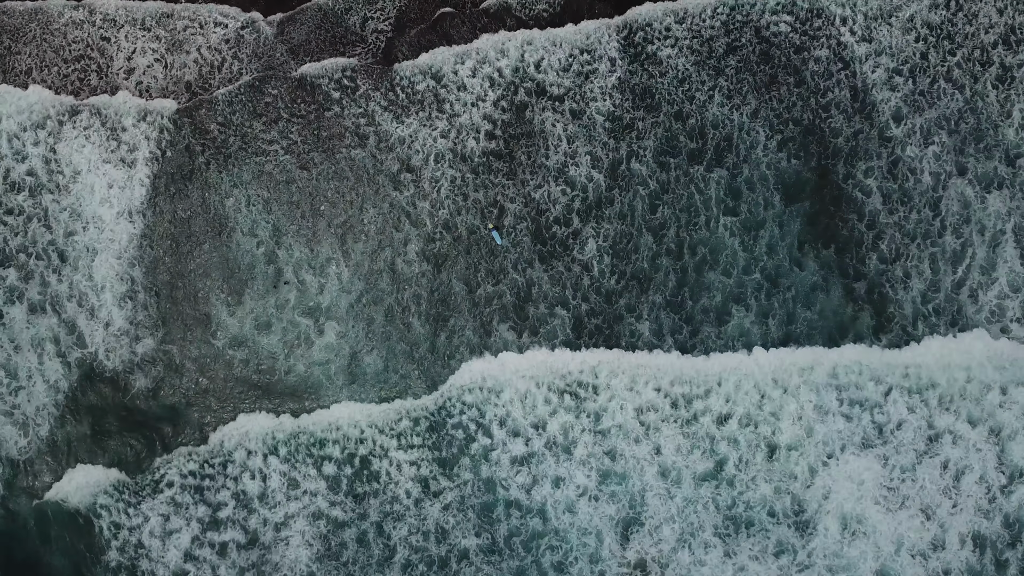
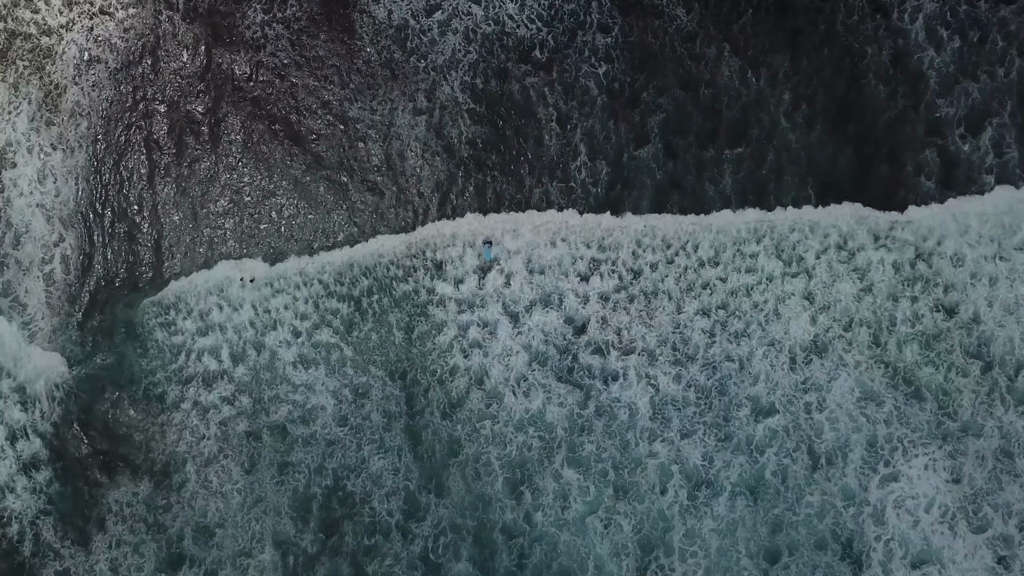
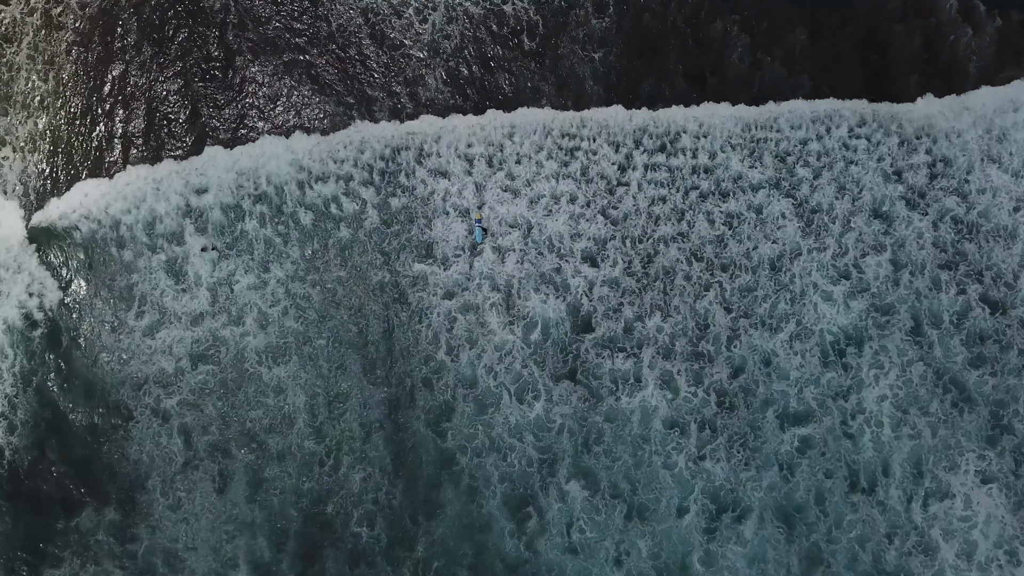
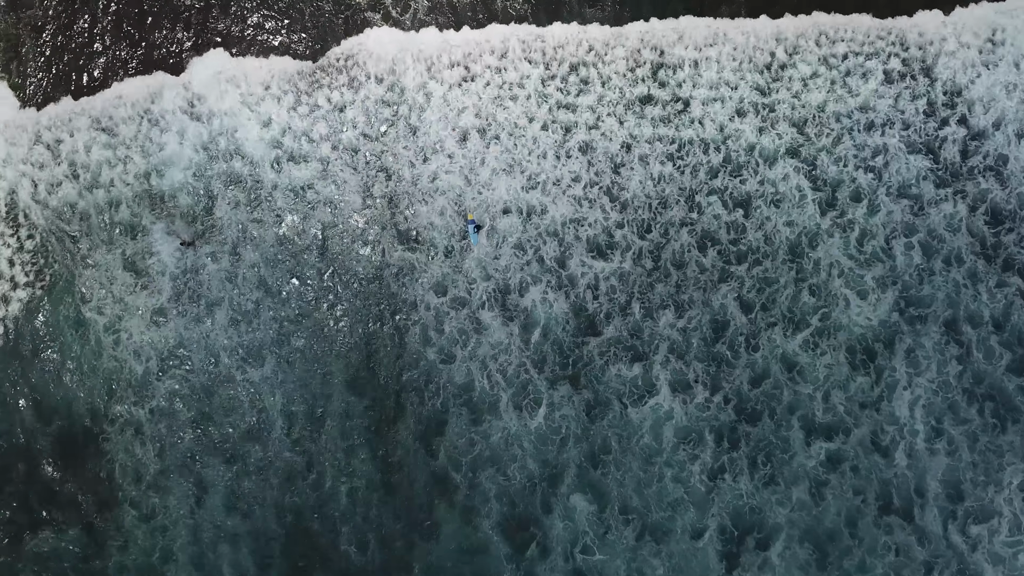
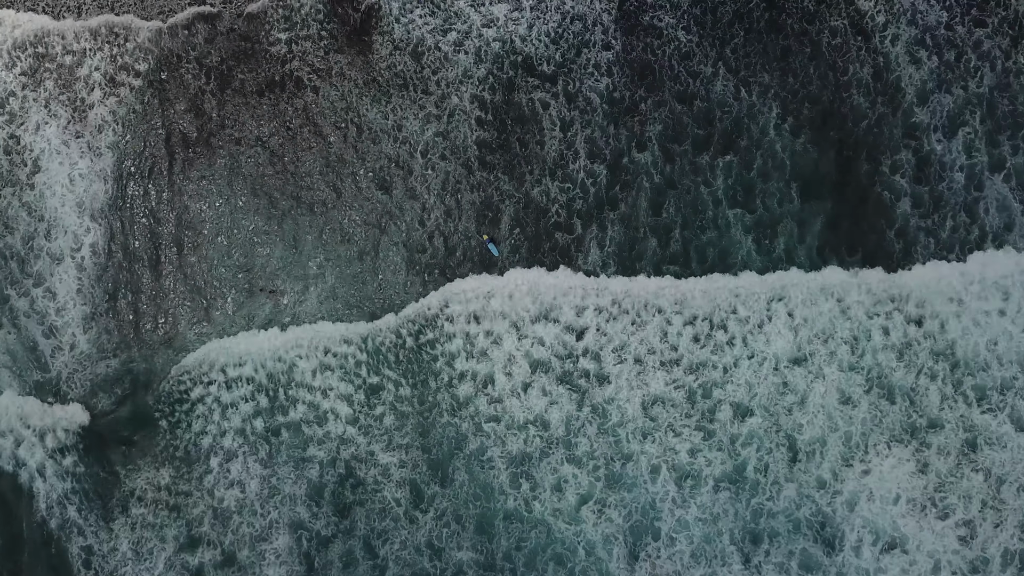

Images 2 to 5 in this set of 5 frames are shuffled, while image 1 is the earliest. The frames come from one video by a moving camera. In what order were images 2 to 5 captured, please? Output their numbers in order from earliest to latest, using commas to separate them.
5, 2, 3, 4
